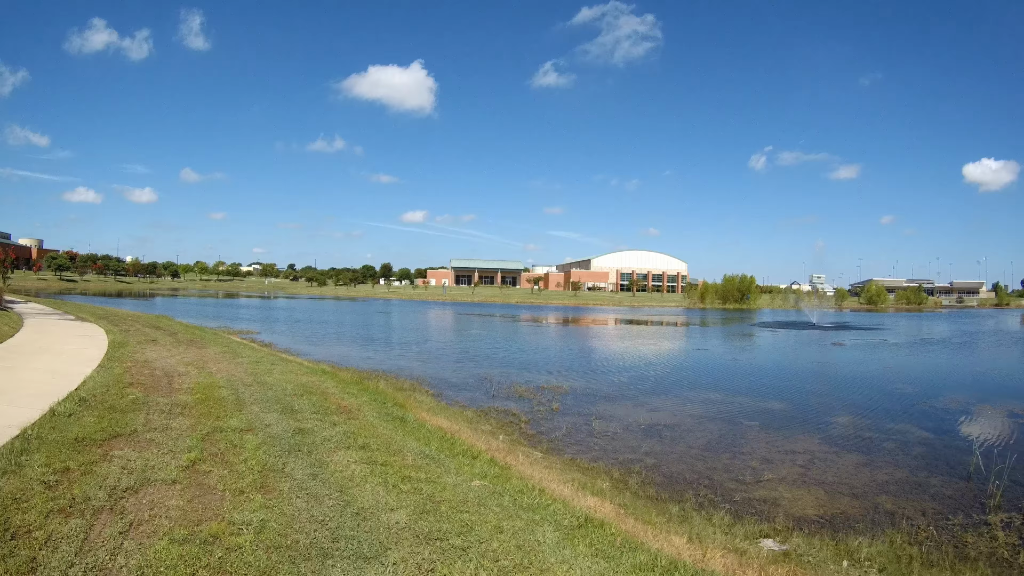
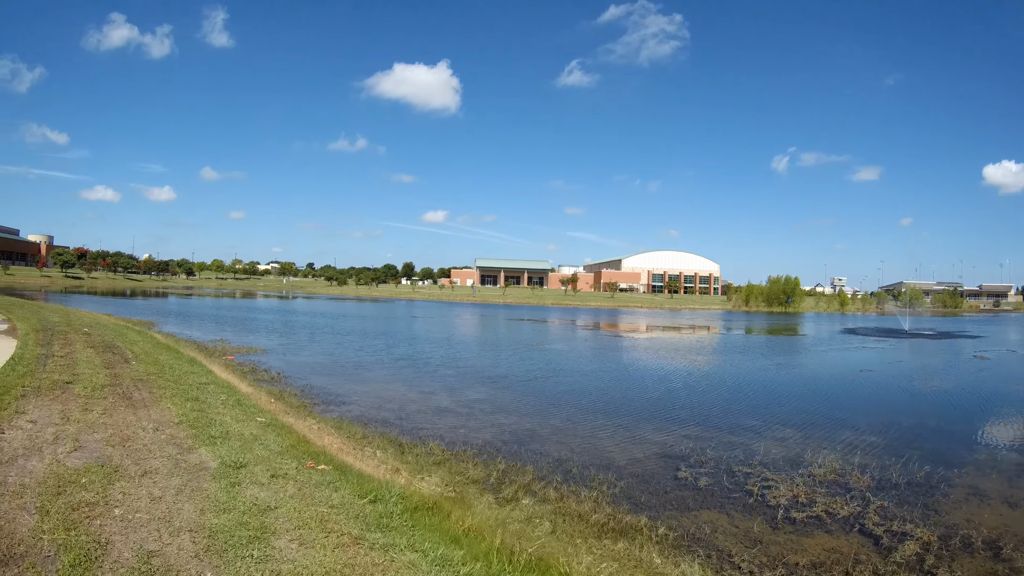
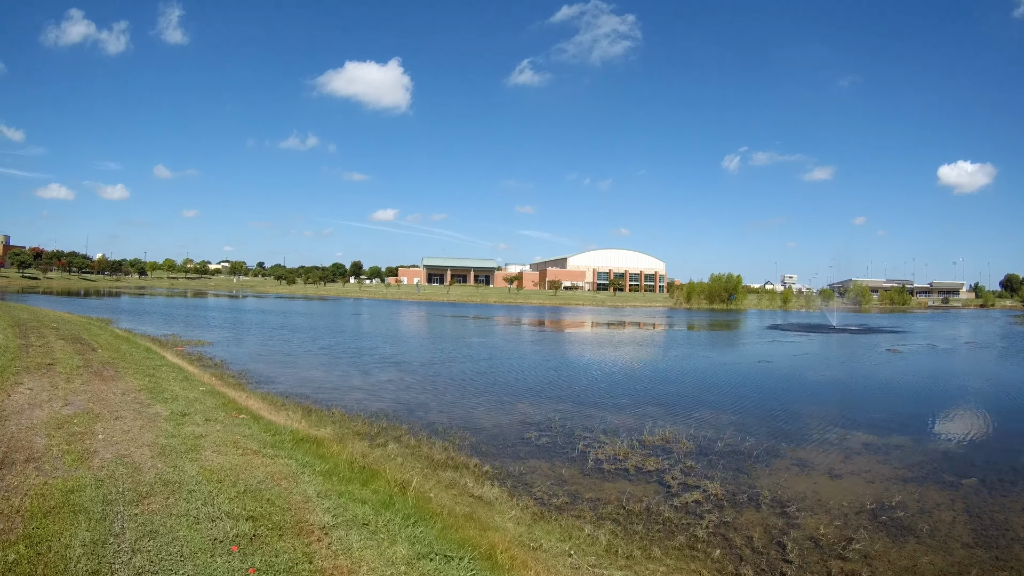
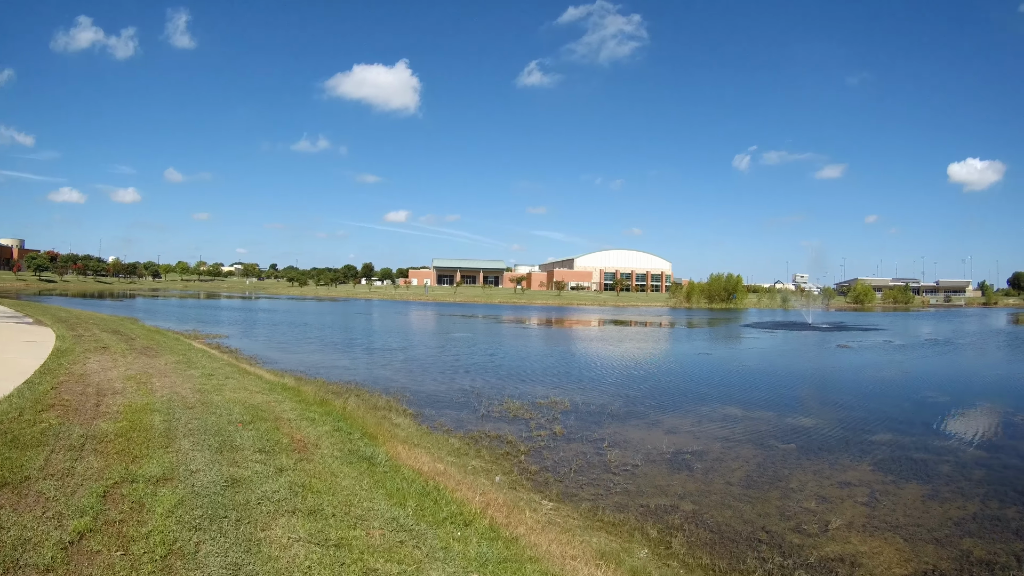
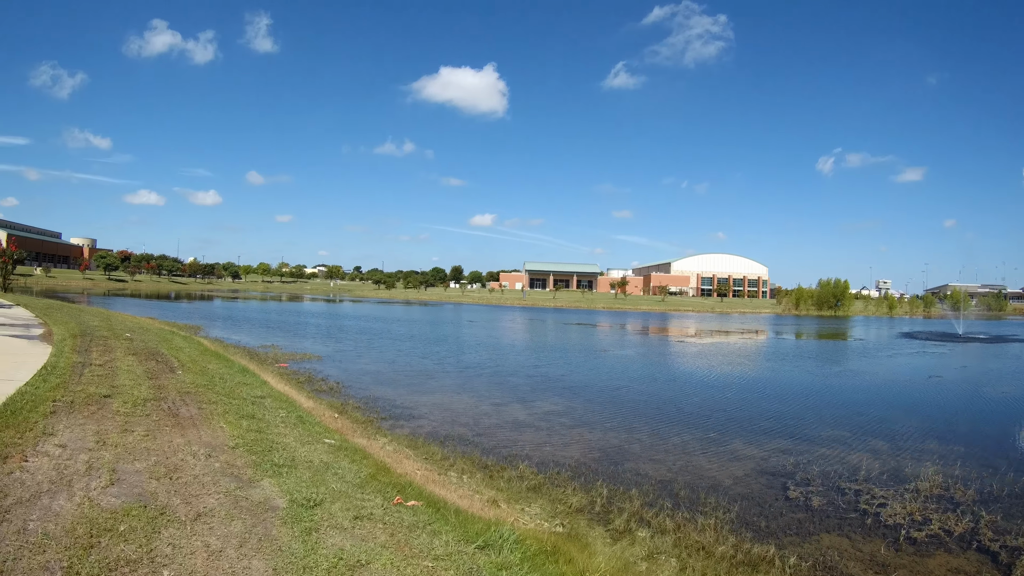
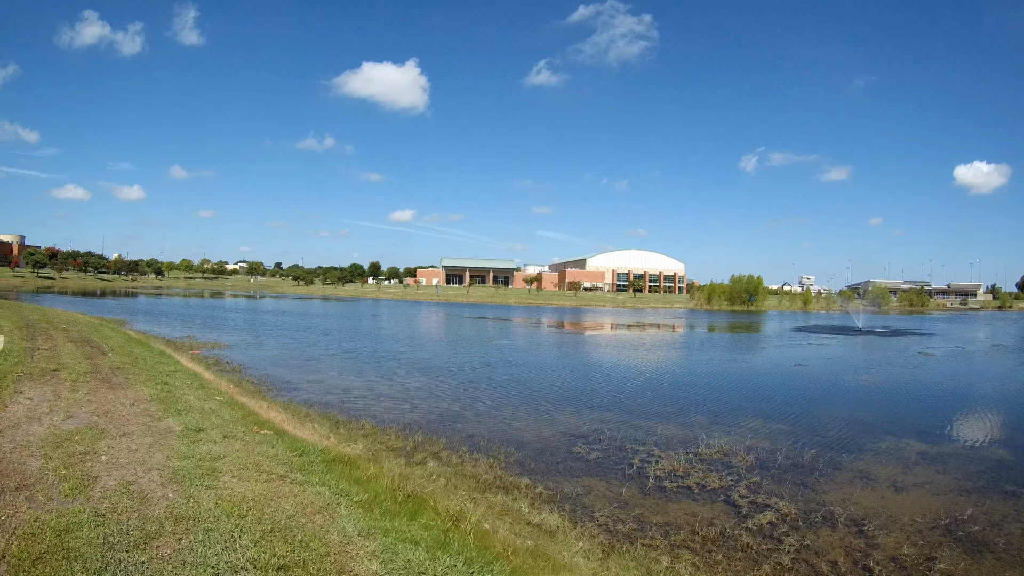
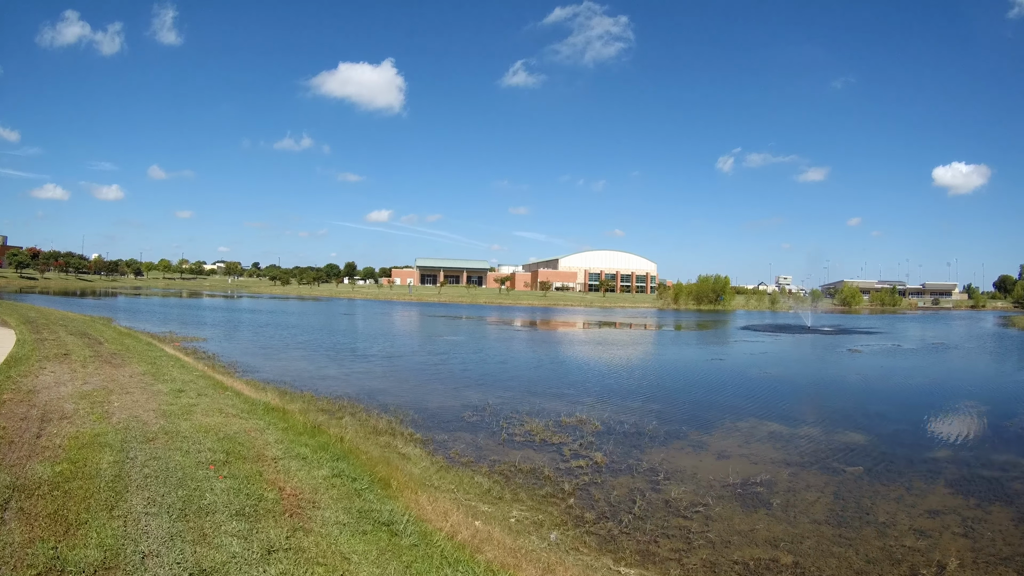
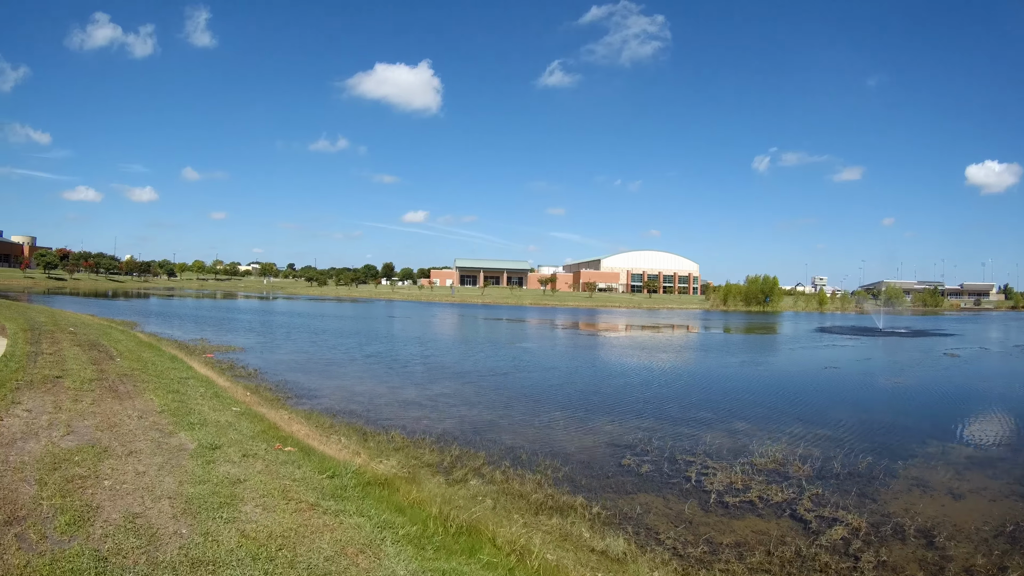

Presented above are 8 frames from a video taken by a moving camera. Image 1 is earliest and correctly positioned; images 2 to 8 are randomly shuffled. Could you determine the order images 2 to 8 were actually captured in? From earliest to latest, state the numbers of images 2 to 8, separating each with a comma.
4, 7, 3, 6, 8, 2, 5
